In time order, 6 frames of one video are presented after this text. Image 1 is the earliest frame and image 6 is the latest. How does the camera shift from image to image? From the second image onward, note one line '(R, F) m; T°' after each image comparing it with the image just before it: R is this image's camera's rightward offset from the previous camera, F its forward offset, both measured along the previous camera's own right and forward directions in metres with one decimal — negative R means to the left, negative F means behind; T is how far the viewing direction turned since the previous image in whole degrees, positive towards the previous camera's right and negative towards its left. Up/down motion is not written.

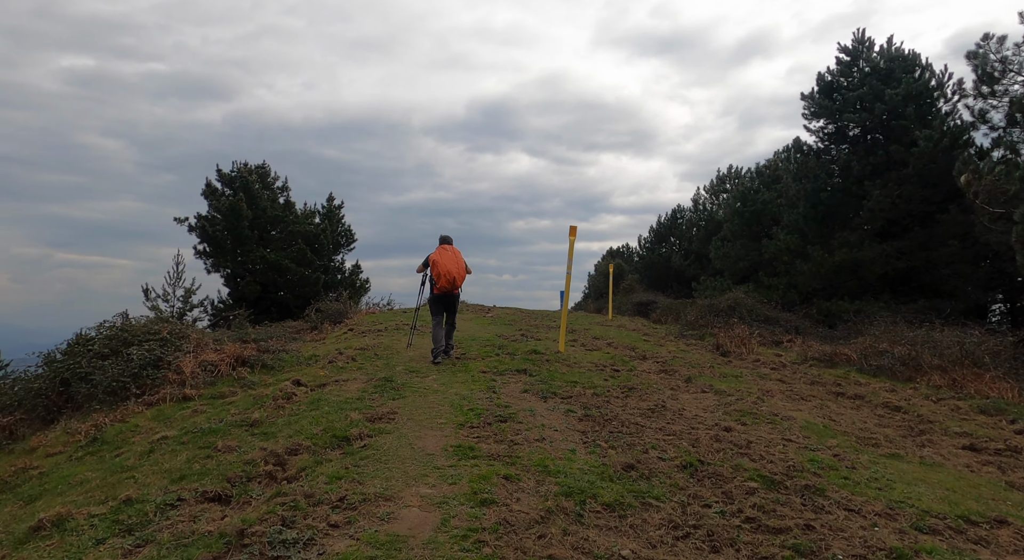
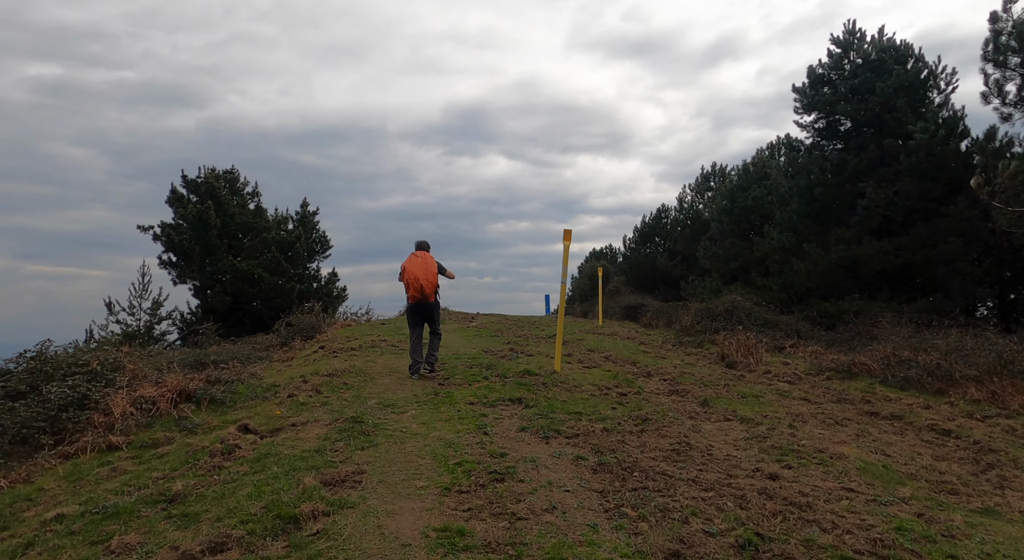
(-0.1, +1.1) m; +2°
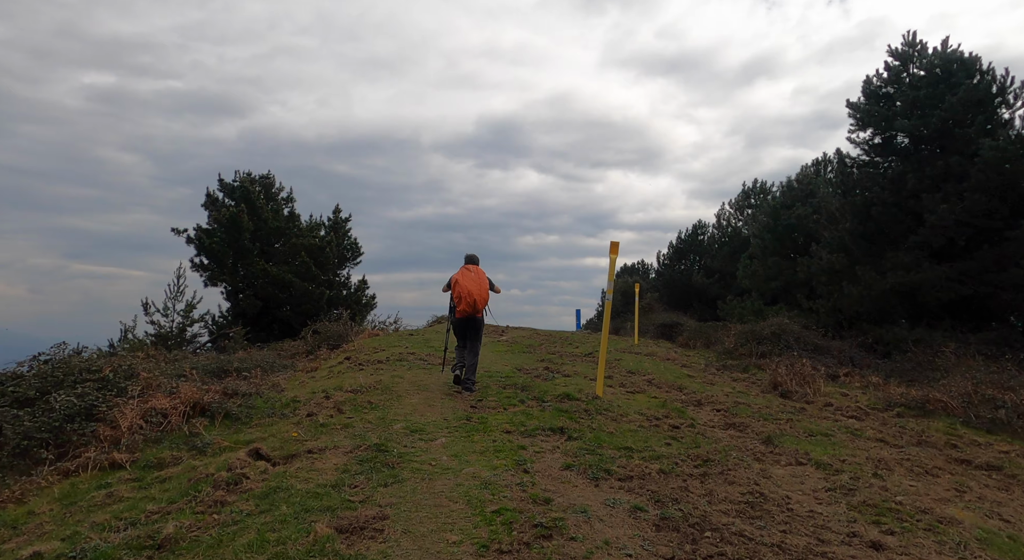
(-0.2, +0.7) m; -3°
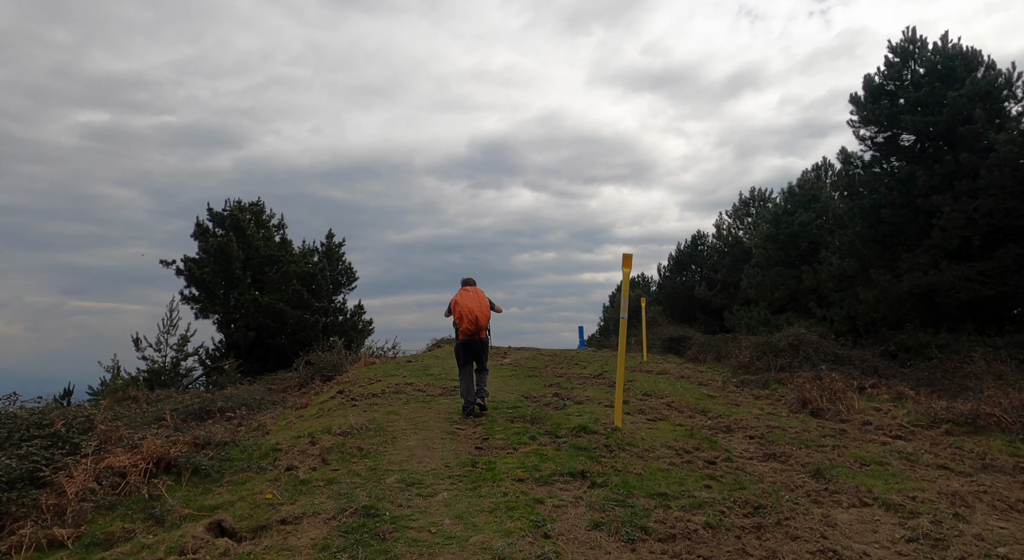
(-0.1, +0.8) m; 0°
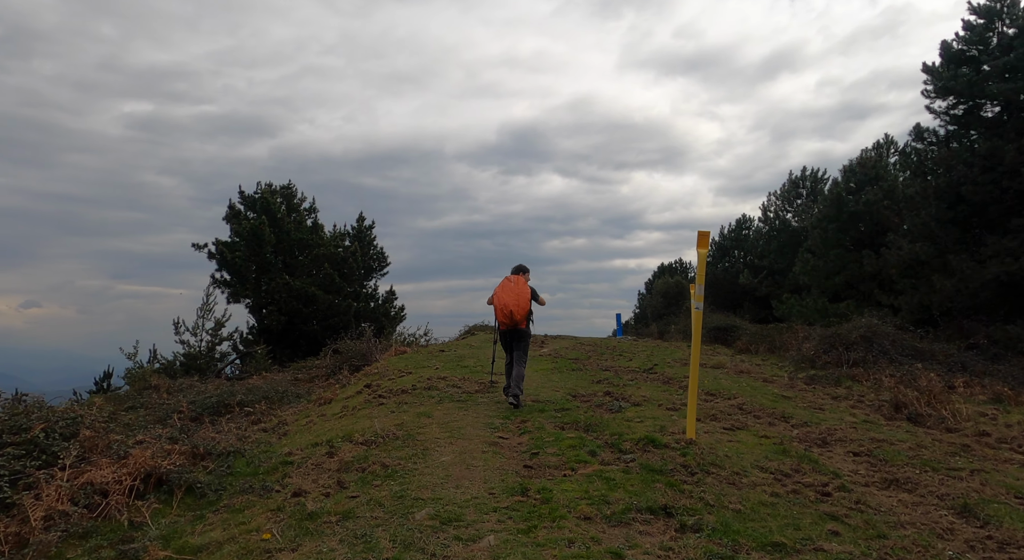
(-0.2, +1.1) m; -3°
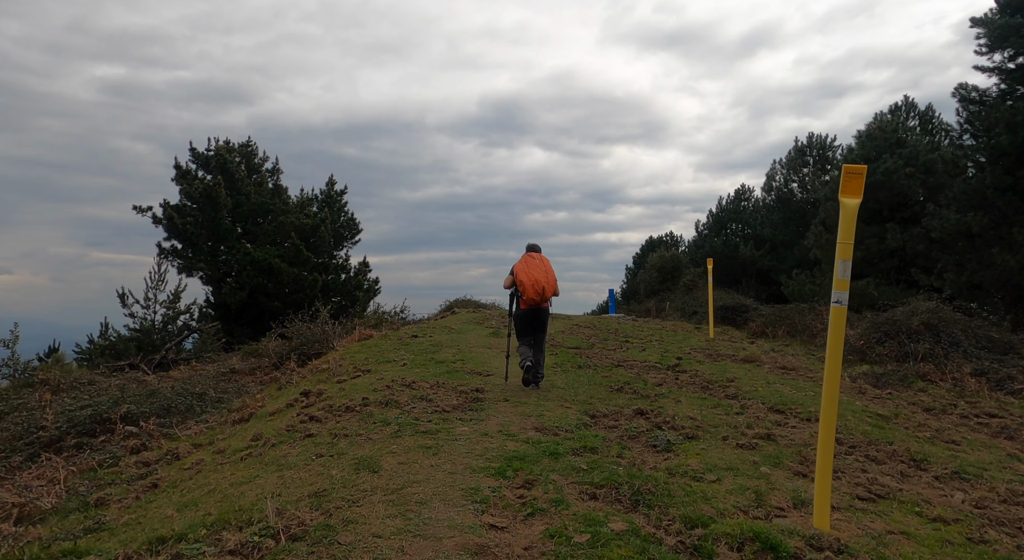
(-0.1, +2.7) m; +2°
